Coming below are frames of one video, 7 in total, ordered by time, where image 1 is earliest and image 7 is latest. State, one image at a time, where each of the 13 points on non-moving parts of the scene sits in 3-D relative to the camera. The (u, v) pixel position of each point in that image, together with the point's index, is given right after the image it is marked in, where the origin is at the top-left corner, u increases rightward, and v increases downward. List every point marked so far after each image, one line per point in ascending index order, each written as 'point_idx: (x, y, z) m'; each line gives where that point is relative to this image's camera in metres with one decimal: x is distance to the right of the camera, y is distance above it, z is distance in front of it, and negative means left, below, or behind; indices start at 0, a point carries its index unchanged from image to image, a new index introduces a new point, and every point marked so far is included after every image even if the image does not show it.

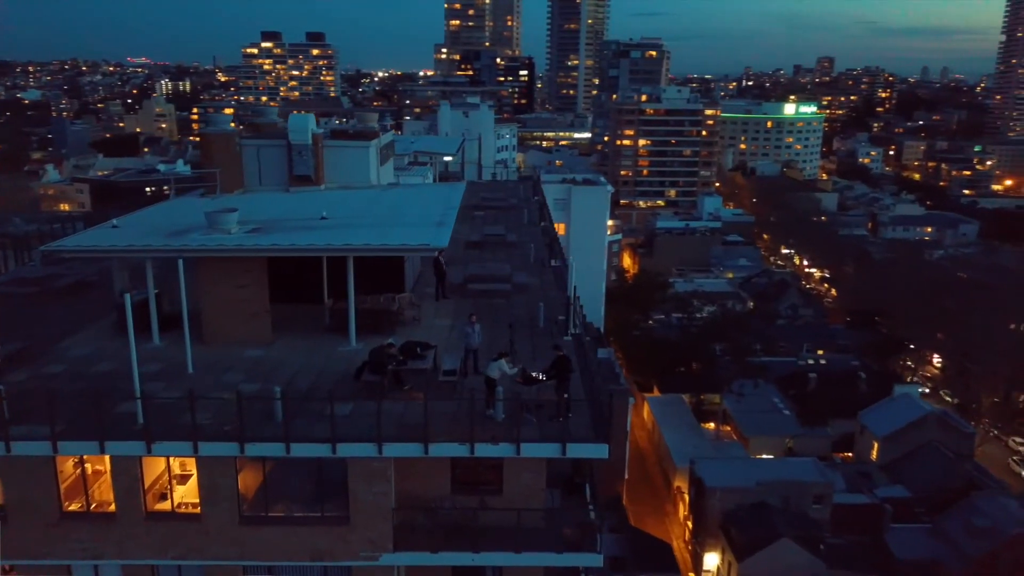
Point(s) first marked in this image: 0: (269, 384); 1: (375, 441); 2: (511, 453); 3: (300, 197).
0: (-2.1, -0.8, +6.7) m
1: (-1.0, -1.1, +5.7) m
2: (0.0, -1.2, +5.7) m
3: (-2.4, +1.0, +9.2) m
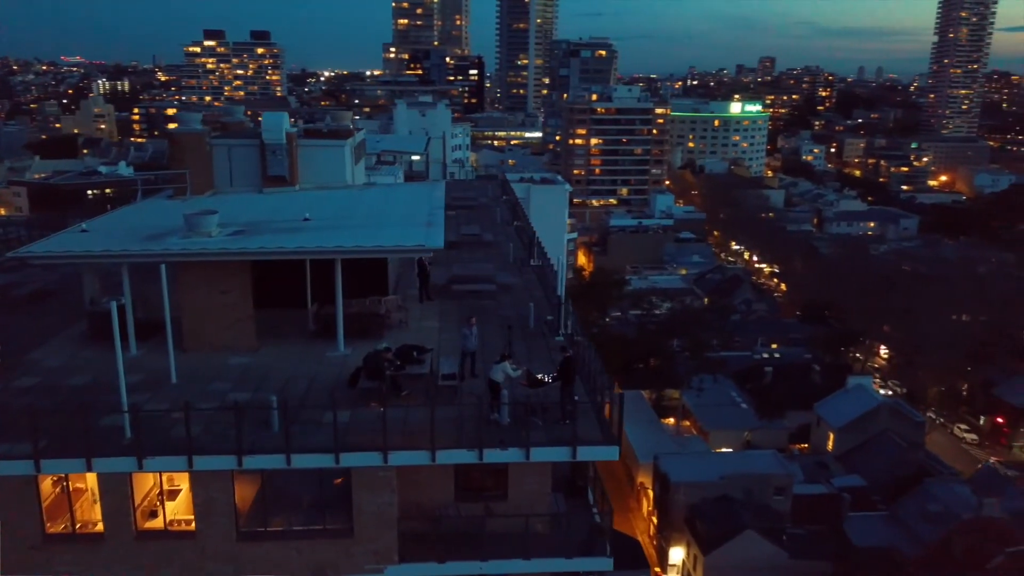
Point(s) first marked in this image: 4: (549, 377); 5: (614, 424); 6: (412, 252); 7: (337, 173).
0: (-2.0, -0.9, +6.4) m
1: (-0.9, -1.1, +5.5) m
2: (+0.1, -1.2, +5.6) m
3: (-2.6, +1.0, +8.9) m
4: (+0.3, -0.7, +6.4) m
5: (+0.8, -1.0, +5.9) m
6: (-0.8, +0.3, +6.8) m
7: (-2.3, +1.5, +10.4) m
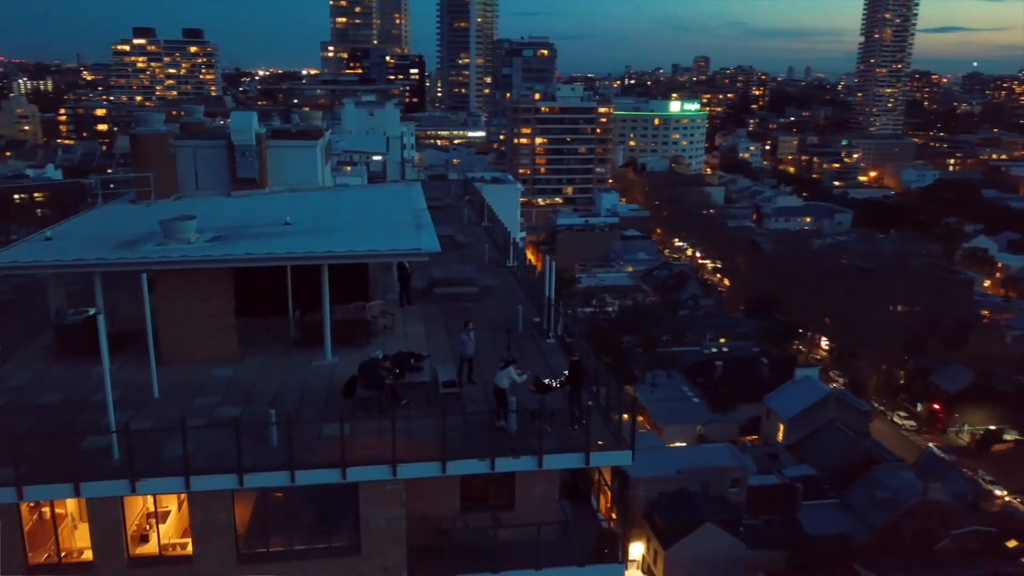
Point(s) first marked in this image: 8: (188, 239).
0: (-2.0, -0.9, +6.2) m
1: (-0.8, -1.2, +5.3) m
2: (+0.1, -1.2, +5.4) m
3: (-2.8, +0.9, +8.6) m
4: (+0.4, -0.7, +6.3) m
5: (+0.8, -1.0, +5.8) m
6: (-0.9, +0.3, +6.6) m
7: (-2.6, +1.5, +10.1) m
8: (-2.8, +0.4, +6.9) m
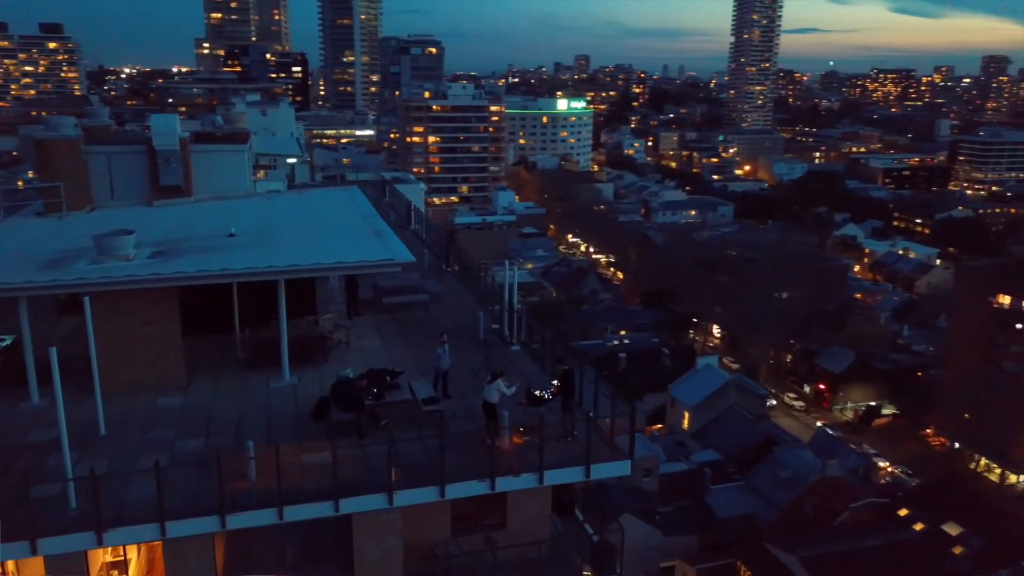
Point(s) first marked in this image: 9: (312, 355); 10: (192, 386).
0: (-2.1, -1.1, +5.6) m
1: (-0.8, -1.3, +4.9) m
2: (+0.1, -1.3, +5.2) m
3: (-3.3, +0.8, +7.9) m
4: (+0.2, -0.8, +6.1) m
5: (+0.7, -1.1, +5.7) m
6: (-1.1, +0.2, +6.2) m
7: (-3.3, +1.3, +9.5) m
8: (-3.1, +0.3, +6.2) m
9: (-1.8, -0.6, +7.1) m
10: (-2.6, -0.8, +6.5) m
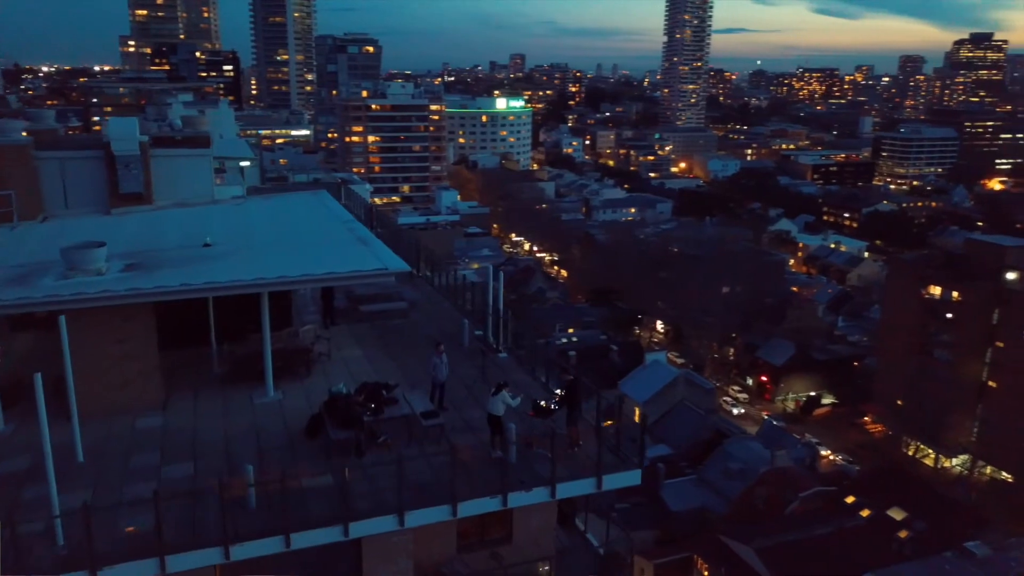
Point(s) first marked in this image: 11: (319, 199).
0: (-2.1, -1.2, +5.3) m
1: (-0.7, -1.3, +4.7) m
2: (+0.2, -1.3, +5.1) m
3: (-3.4, +0.6, +7.5) m
4: (+0.2, -0.9, +6.0) m
5: (+0.8, -1.1, +5.6) m
6: (-1.1, +0.1, +6.0) m
7: (-3.6, +1.2, +9.0) m
8: (-3.1, +0.1, +5.9) m
9: (-1.9, -0.7, +6.8) m
10: (-2.7, -0.9, +6.2) m
11: (-2.2, +1.0, +8.9) m
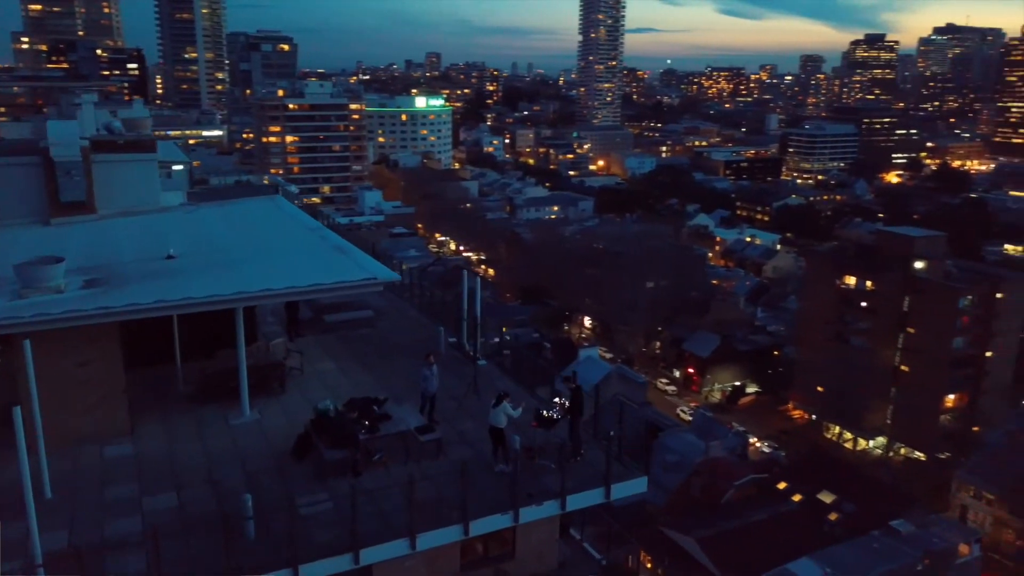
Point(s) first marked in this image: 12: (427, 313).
0: (-2.0, -1.3, +5.0) m
1: (-0.6, -1.4, +4.5) m
2: (+0.3, -1.4, +4.9) m
3: (-3.6, +0.5, +7.0) m
4: (+0.2, -0.9, +5.8) m
5: (+0.8, -1.1, +5.5) m
6: (-1.2, 0.0, +5.7) m
7: (-4.0, +1.0, +8.5) m
8: (-3.1, 0.0, +5.4) m
9: (-2.0, -0.8, +6.4) m
10: (-2.7, -1.0, +5.7) m
11: (-2.5, +0.9, +8.5) m
12: (-1.0, -0.2, +8.8) m
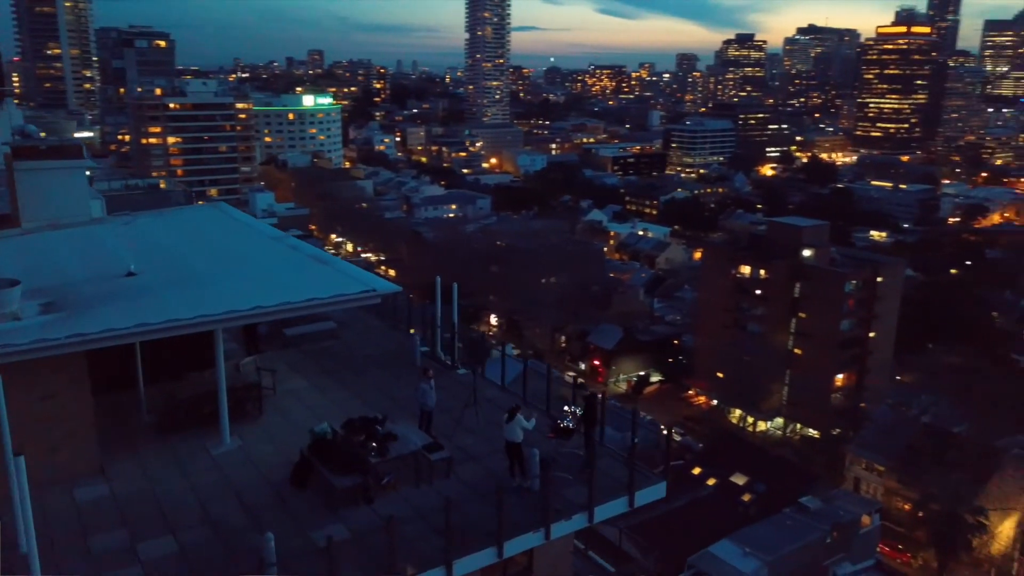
0: (-1.9, -1.4, +4.5) m
1: (-0.4, -1.5, +4.2) m
2: (+0.4, -1.4, +4.8) m
3: (-3.8, +0.3, +6.3) m
4: (+0.2, -0.9, +5.7) m
5: (+0.9, -1.2, +5.4) m
6: (-1.1, -0.1, +5.4) m
7: (-4.3, +0.8, +7.8) m
8: (-3.0, -0.2, +4.8) m
9: (-2.0, -0.9, +6.0) m
10: (-2.6, -1.2, +5.2) m
11: (-2.9, +0.8, +7.9) m
12: (-1.4, -0.3, +8.5) m
